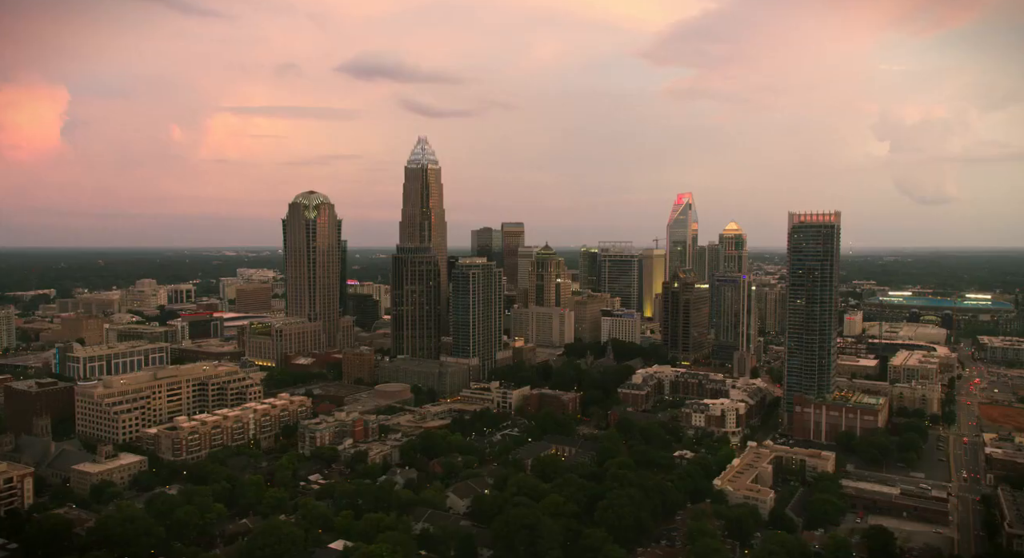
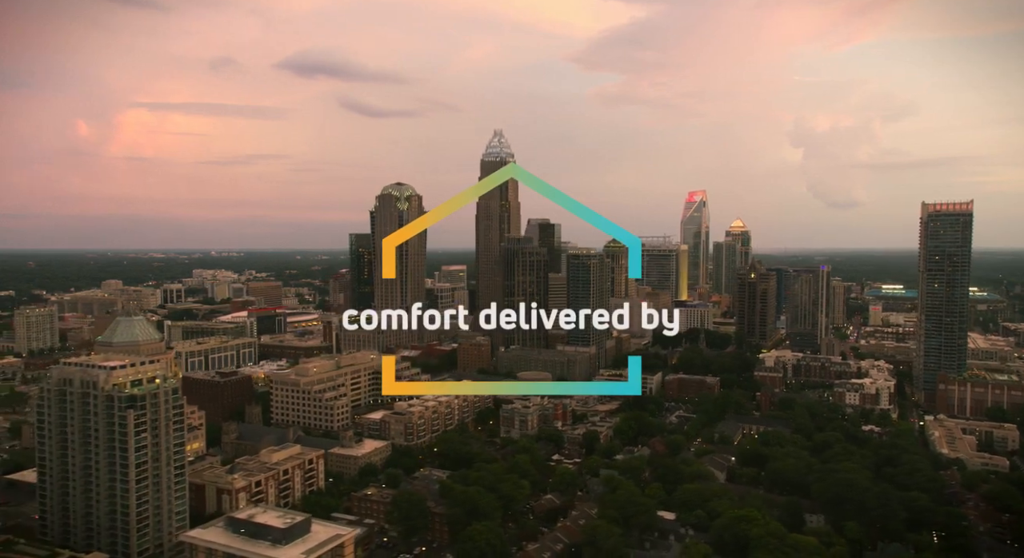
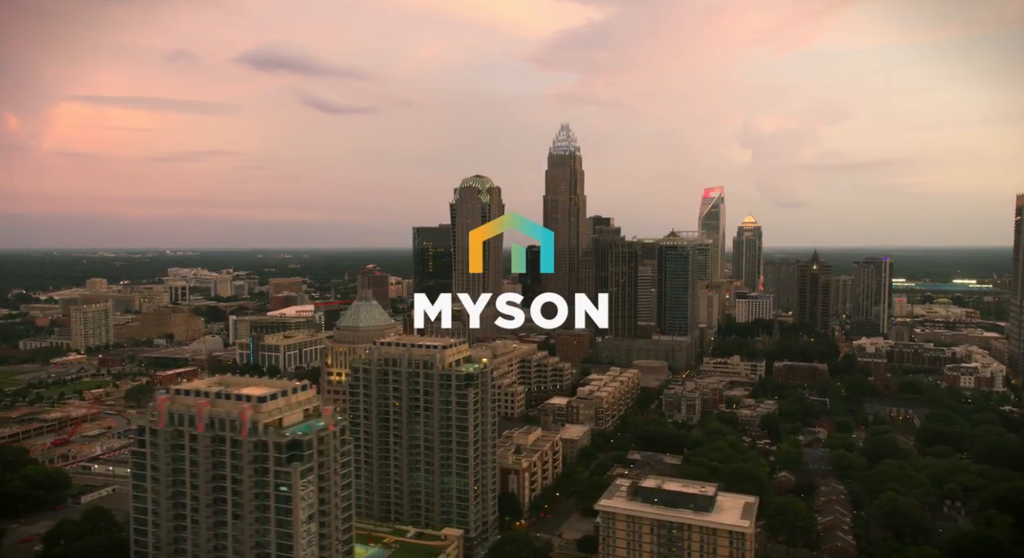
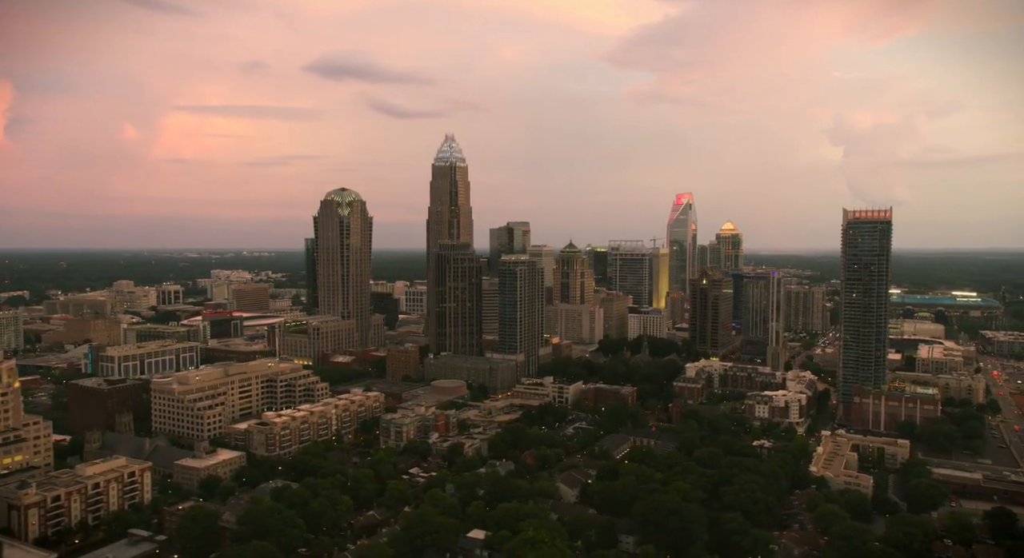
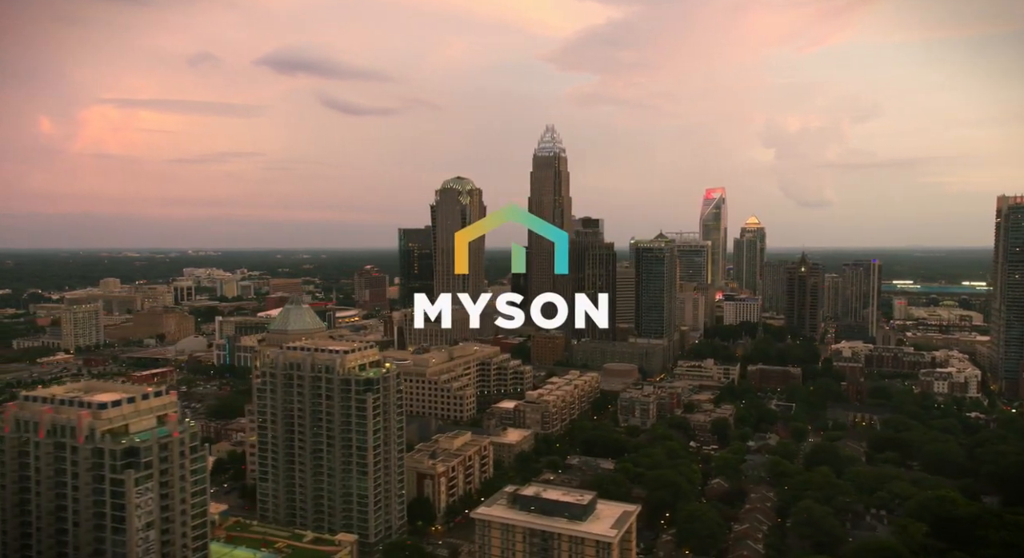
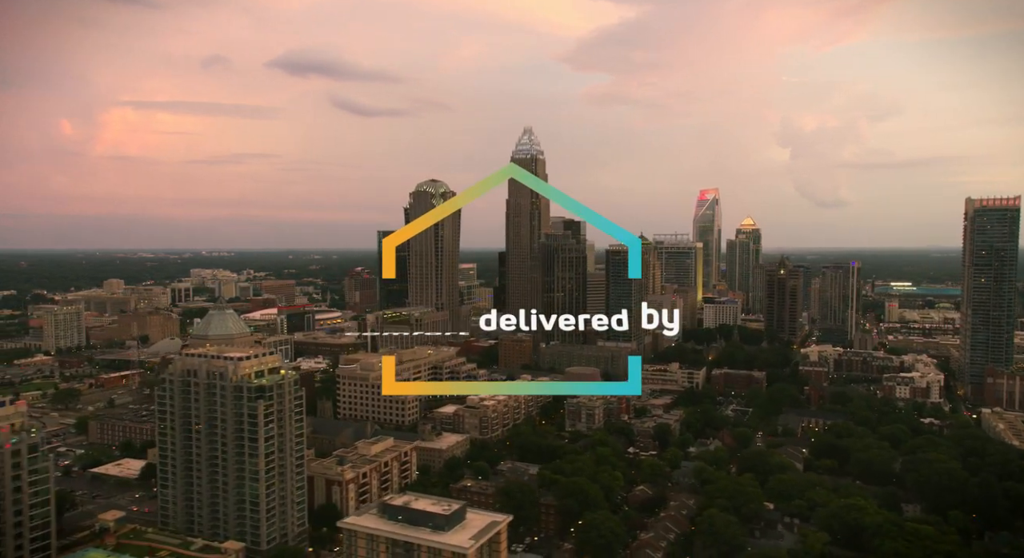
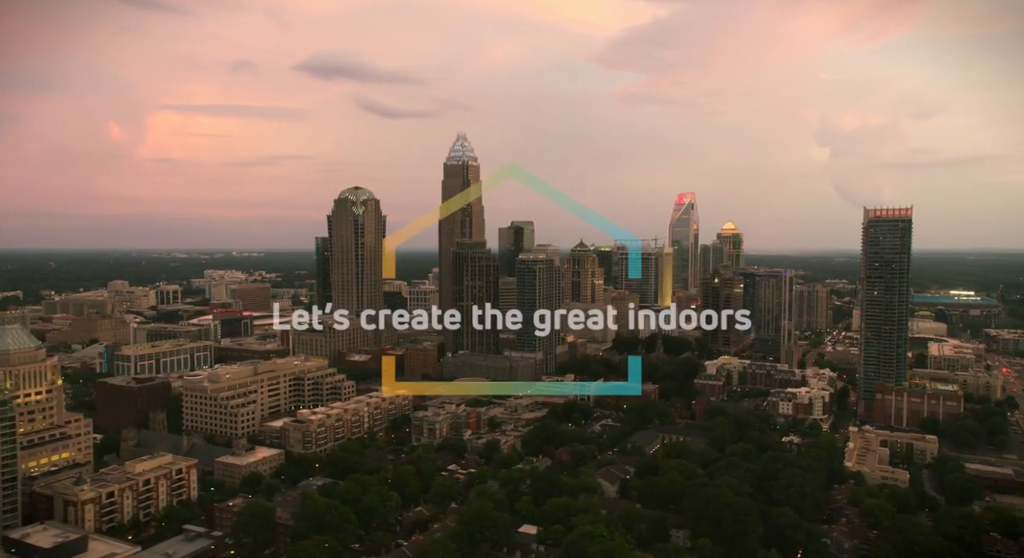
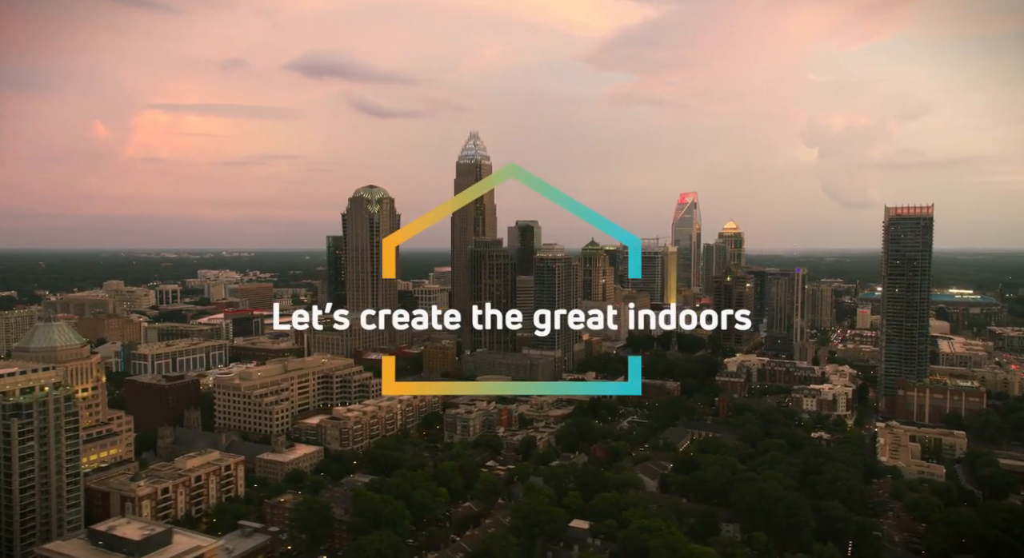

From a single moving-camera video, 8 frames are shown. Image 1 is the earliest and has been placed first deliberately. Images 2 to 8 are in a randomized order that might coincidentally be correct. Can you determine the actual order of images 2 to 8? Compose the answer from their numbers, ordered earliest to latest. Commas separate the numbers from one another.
4, 7, 8, 2, 6, 5, 3
